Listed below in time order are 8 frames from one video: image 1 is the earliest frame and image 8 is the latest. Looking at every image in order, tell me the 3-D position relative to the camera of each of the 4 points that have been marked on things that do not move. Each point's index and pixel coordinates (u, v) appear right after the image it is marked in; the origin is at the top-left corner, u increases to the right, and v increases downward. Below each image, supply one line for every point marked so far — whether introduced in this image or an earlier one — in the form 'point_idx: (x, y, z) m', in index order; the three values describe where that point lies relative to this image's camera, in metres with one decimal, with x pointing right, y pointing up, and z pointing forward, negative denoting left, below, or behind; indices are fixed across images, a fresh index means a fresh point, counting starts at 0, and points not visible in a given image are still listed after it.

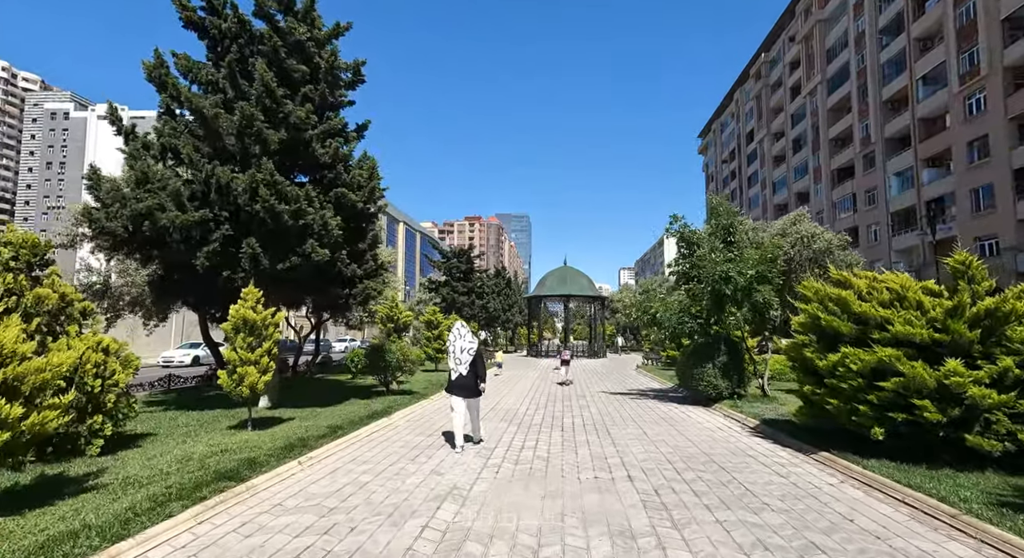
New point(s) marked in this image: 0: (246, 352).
0: (-4.3, -1.2, +8.5) m
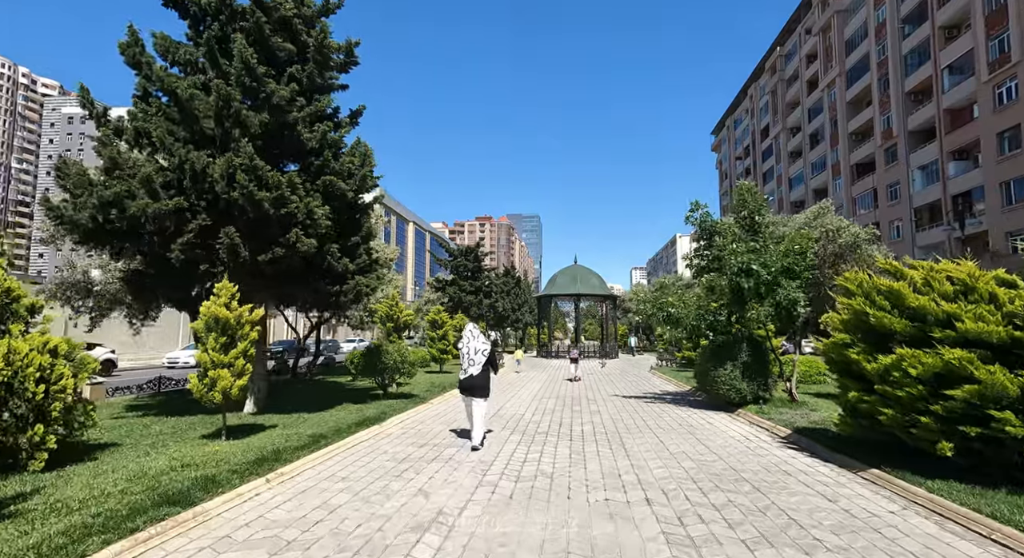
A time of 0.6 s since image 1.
0: (-4.2, -1.1, +7.7) m
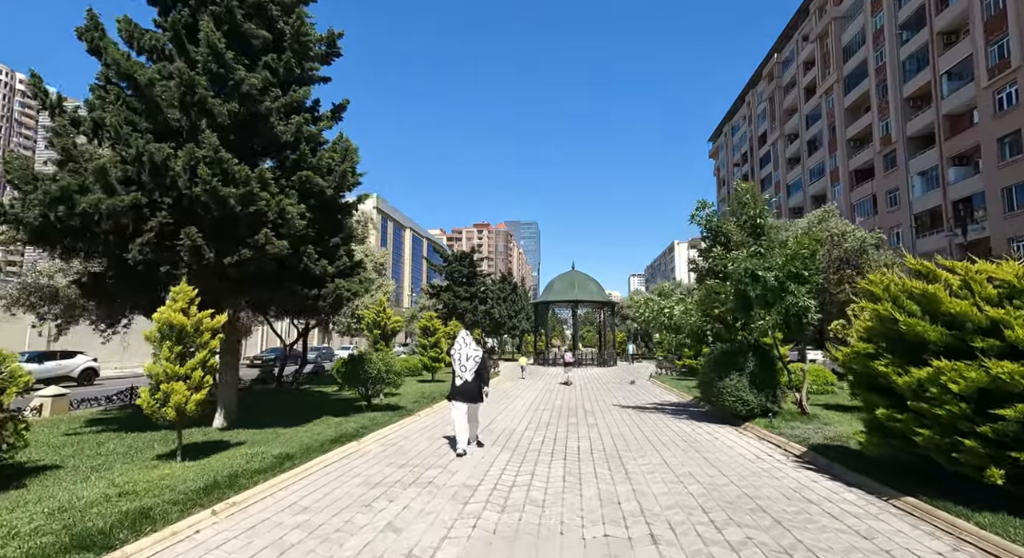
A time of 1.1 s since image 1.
0: (-4.4, -1.1, +6.9) m
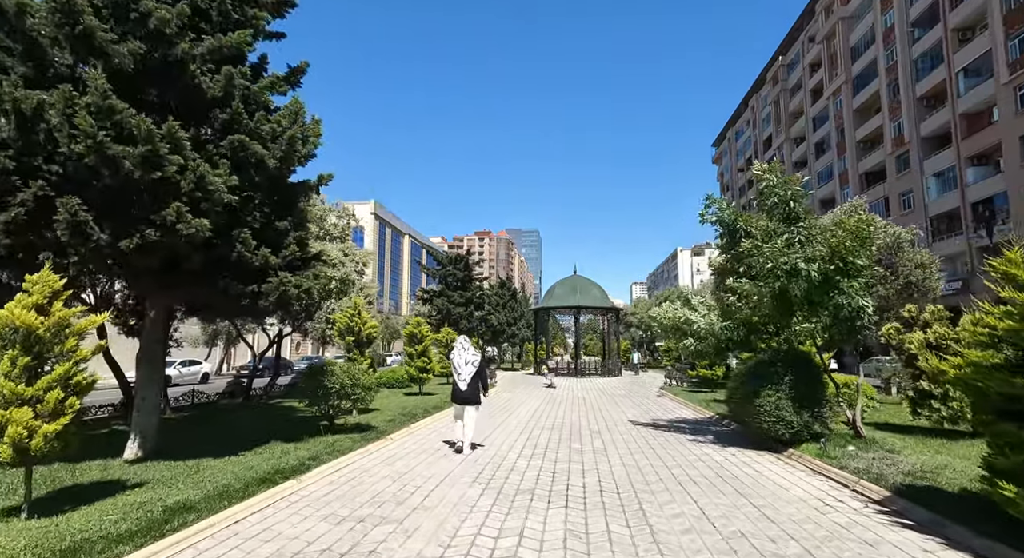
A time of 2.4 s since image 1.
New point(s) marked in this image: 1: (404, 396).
0: (-4.6, -1.0, +4.9) m
1: (-3.8, -4.1, +18.8) m
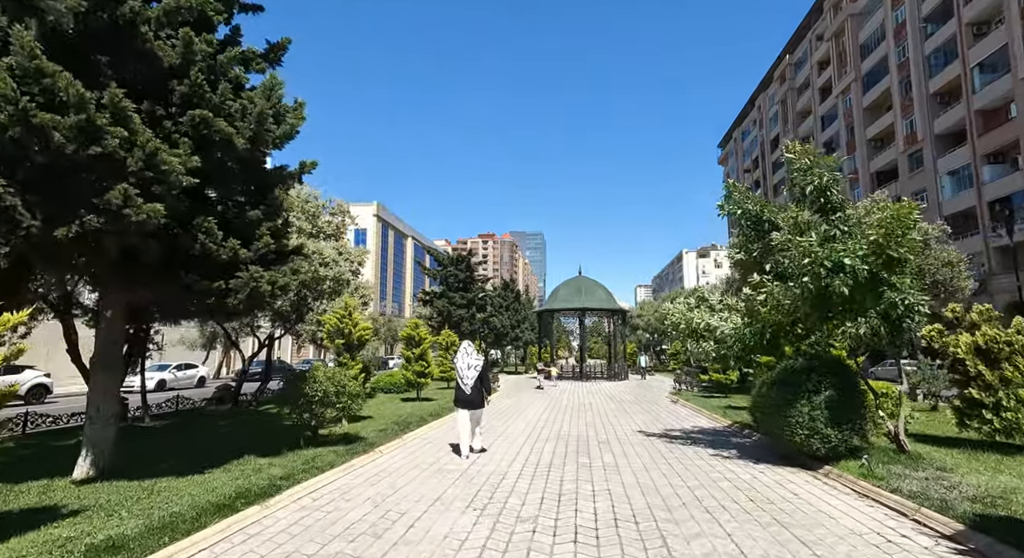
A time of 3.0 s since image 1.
0: (-4.6, -0.9, +4.0) m
1: (-3.7, -4.1, +17.9) m
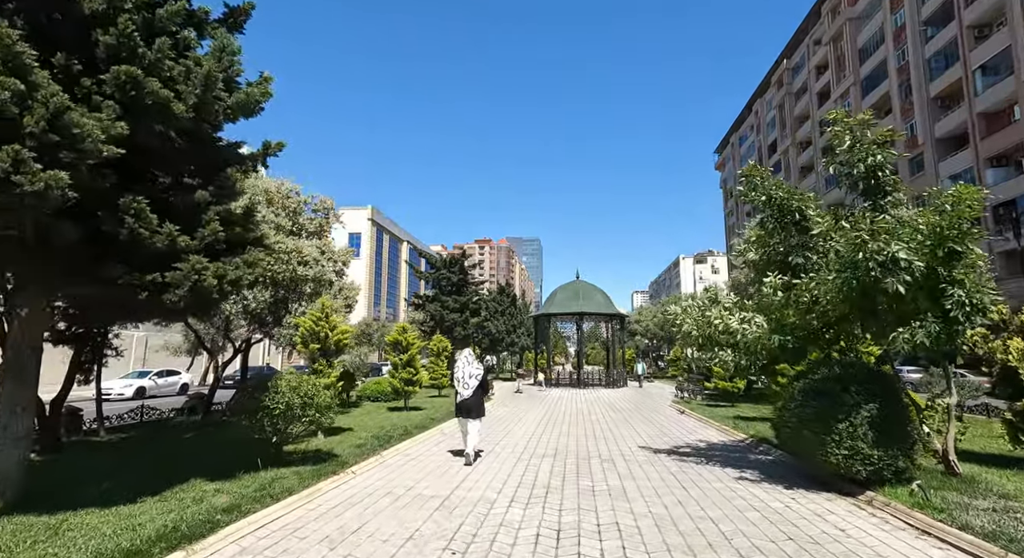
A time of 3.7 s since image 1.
0: (-4.7, -0.8, +2.8) m
1: (-3.9, -4.1, +16.7) m
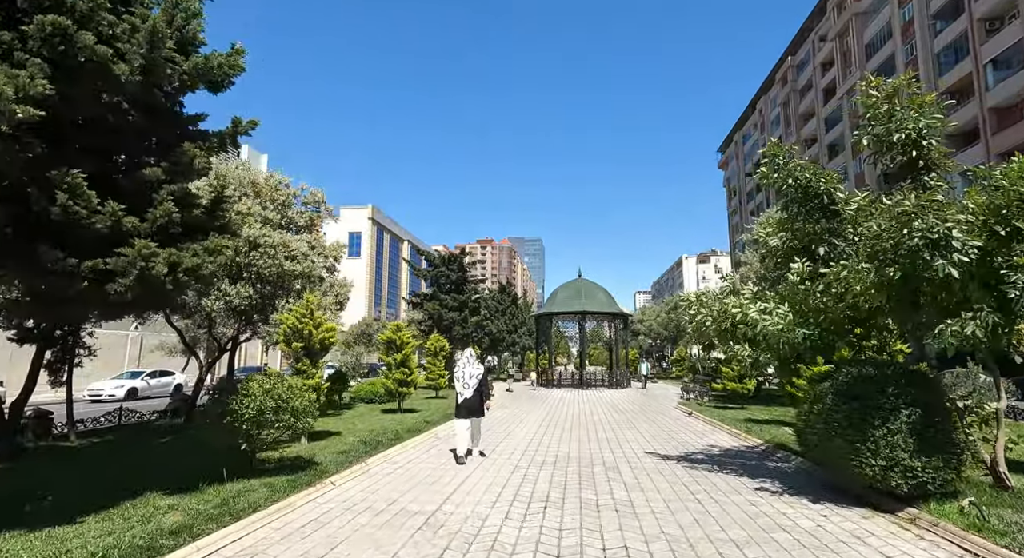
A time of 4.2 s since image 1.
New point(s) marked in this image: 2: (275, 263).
0: (-4.8, -0.6, +2.1) m
1: (-3.9, -4.0, +15.9) m
2: (-6.2, +0.4, +14.0) m
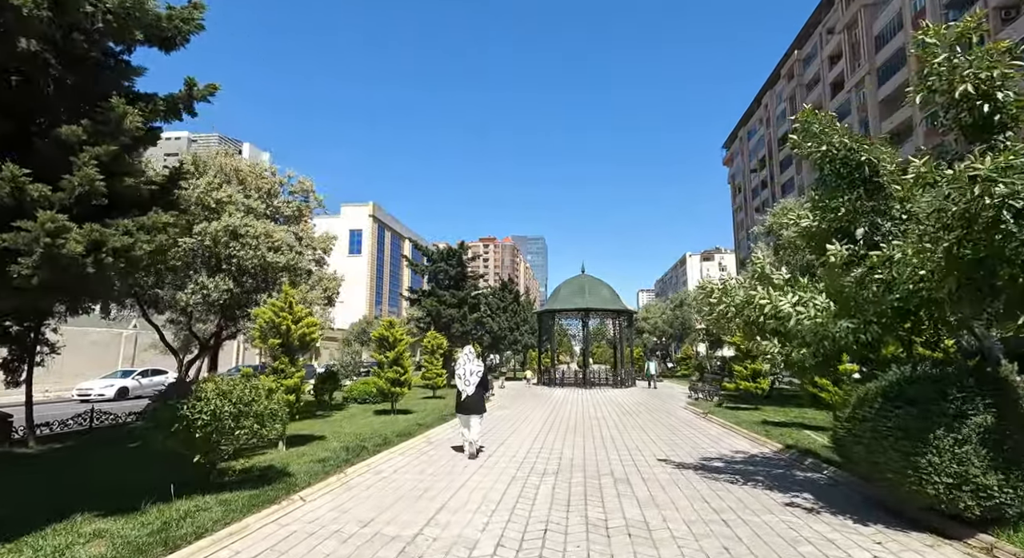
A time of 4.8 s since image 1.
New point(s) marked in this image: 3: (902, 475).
0: (-4.9, -0.5, +1.1) m
1: (-3.9, -3.8, +15.0) m
2: (-6.2, +0.6, +13.1) m
3: (+4.0, -2.0, +5.4) m
